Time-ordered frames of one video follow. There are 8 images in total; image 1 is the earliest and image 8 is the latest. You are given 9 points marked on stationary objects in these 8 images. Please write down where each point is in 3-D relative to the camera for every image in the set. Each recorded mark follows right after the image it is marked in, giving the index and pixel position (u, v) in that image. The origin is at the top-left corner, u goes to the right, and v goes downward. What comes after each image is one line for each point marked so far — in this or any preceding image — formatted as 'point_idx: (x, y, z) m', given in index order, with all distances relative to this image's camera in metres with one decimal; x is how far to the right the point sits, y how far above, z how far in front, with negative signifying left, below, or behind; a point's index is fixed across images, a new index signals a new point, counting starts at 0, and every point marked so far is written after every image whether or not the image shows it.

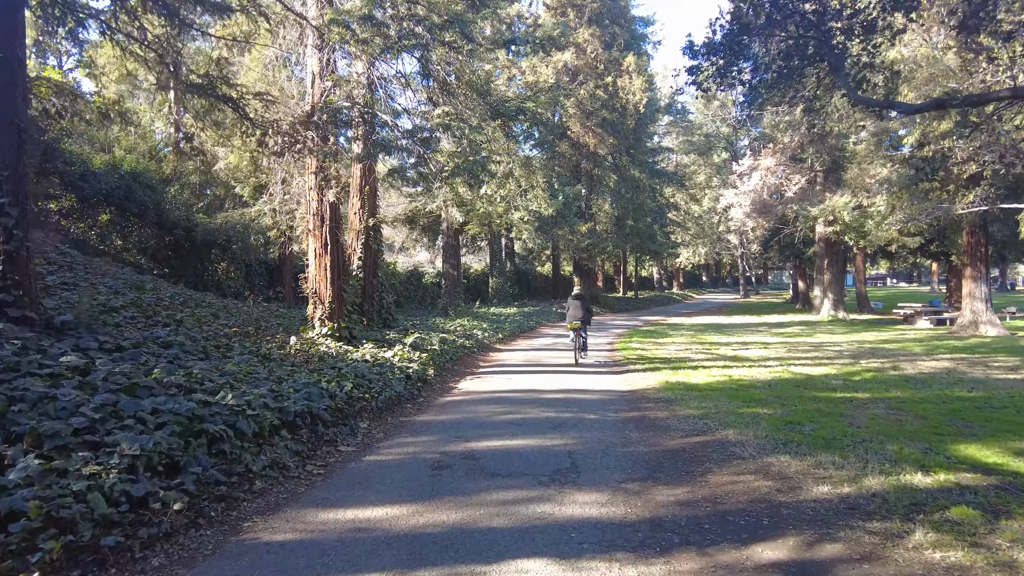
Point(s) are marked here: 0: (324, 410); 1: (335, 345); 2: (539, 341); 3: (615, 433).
0: (-1.8, -1.2, +6.3) m
1: (-2.6, -0.9, +9.7) m
2: (+0.7, -1.4, +18.1) m
3: (+1.1, -1.5, +6.8) m
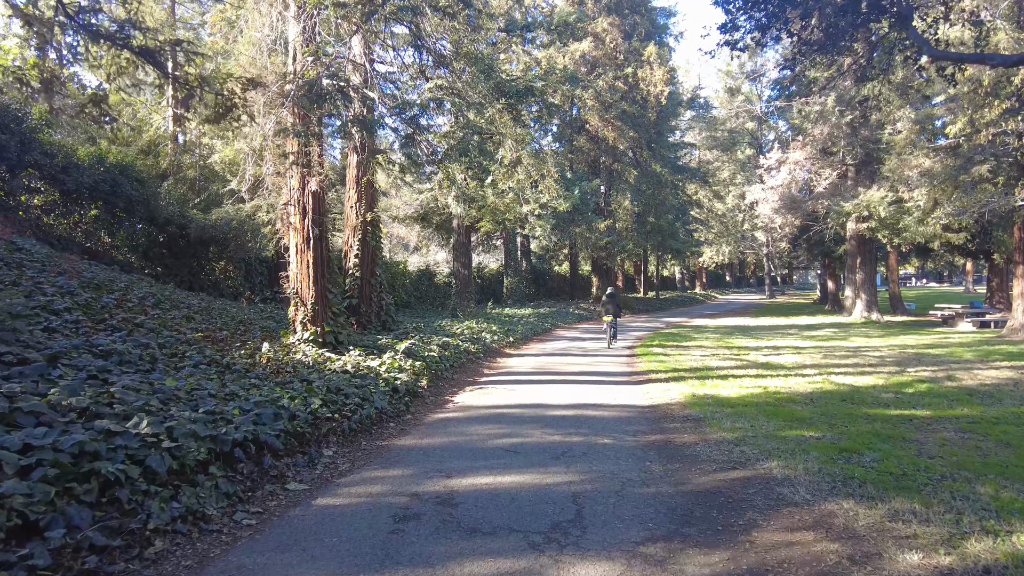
0: (-1.9, -1.2, +5.2) m
1: (-2.6, -0.9, +8.5) m
2: (+1.0, -1.4, +16.9) m
3: (+1.0, -1.5, +5.6) m
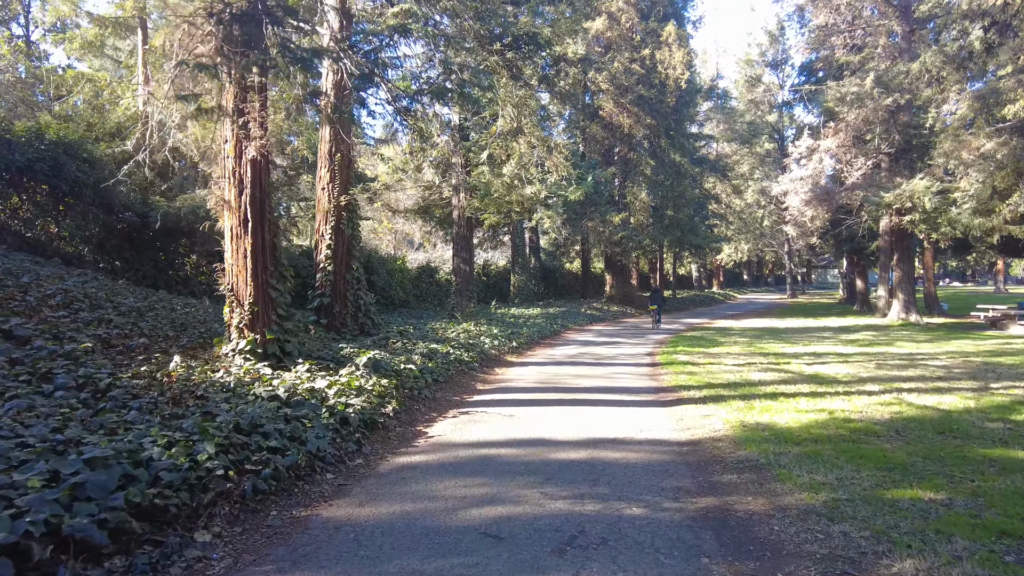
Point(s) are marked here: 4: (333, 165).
0: (-2.0, -1.1, +3.1) m
1: (-2.6, -0.8, +6.5) m
2: (+1.1, -1.4, +14.8) m
3: (+0.9, -1.5, +3.5) m
4: (-3.0, +2.1, +11.2) m
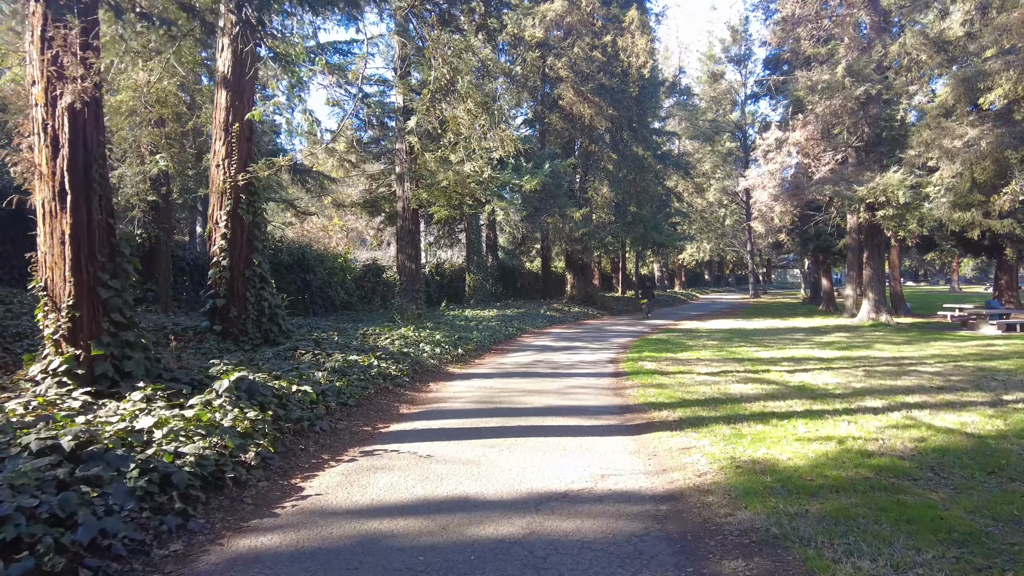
0: (-2.4, -1.1, +1.2) m
1: (-3.3, -0.8, +4.5) m
2: (0.0, -1.4, +13.0) m
3: (+0.4, -1.4, +1.7) m
4: (-3.9, +2.1, +9.2) m
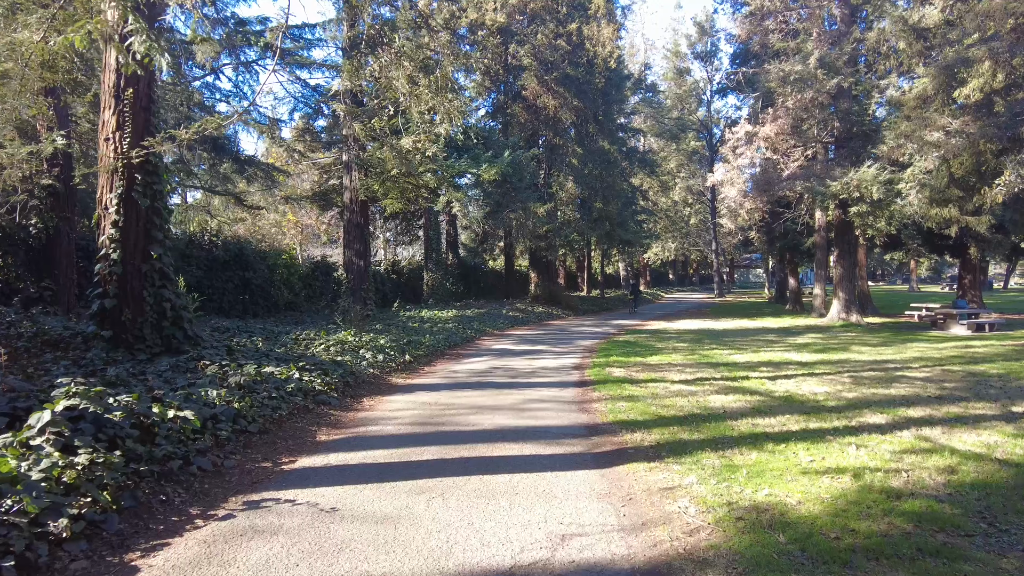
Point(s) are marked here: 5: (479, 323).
0: (-2.6, -1.1, -0.3) m
1: (-3.6, -0.8, +3.0) m
2: (-0.8, -1.3, +11.7) m
3: (+0.2, -1.4, +0.4) m
4: (-4.5, +2.1, +7.7) m
5: (-0.9, -1.0, +18.9) m
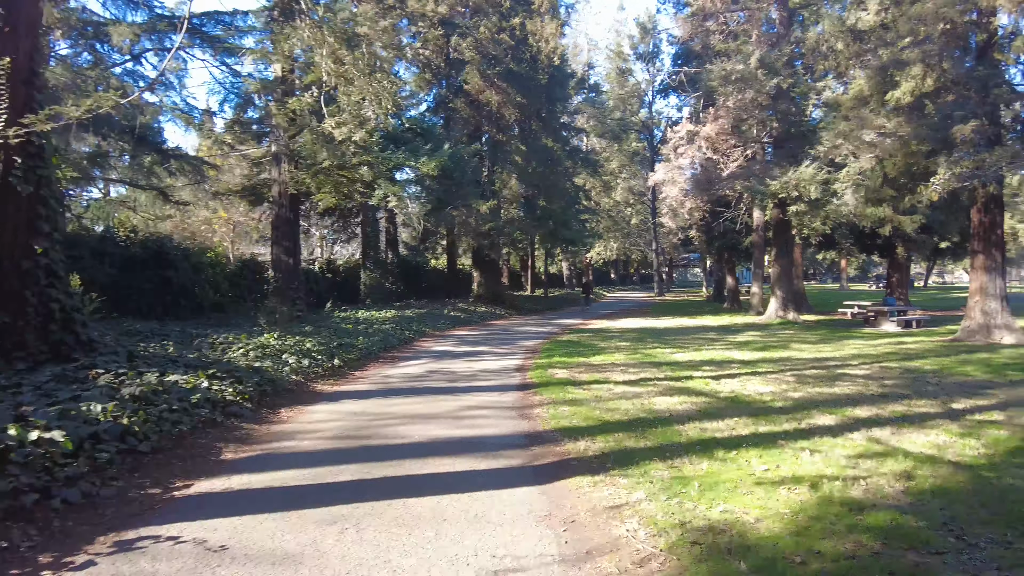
0: (-2.7, -1.1, -1.1) m
1: (-3.9, -0.8, +2.1) m
2: (-1.8, -1.3, +11.0) m
3: (+0.1, -1.4, -0.1) m
4: (-5.2, +2.1, +6.7) m
5: (-2.6, -1.0, +18.2) m
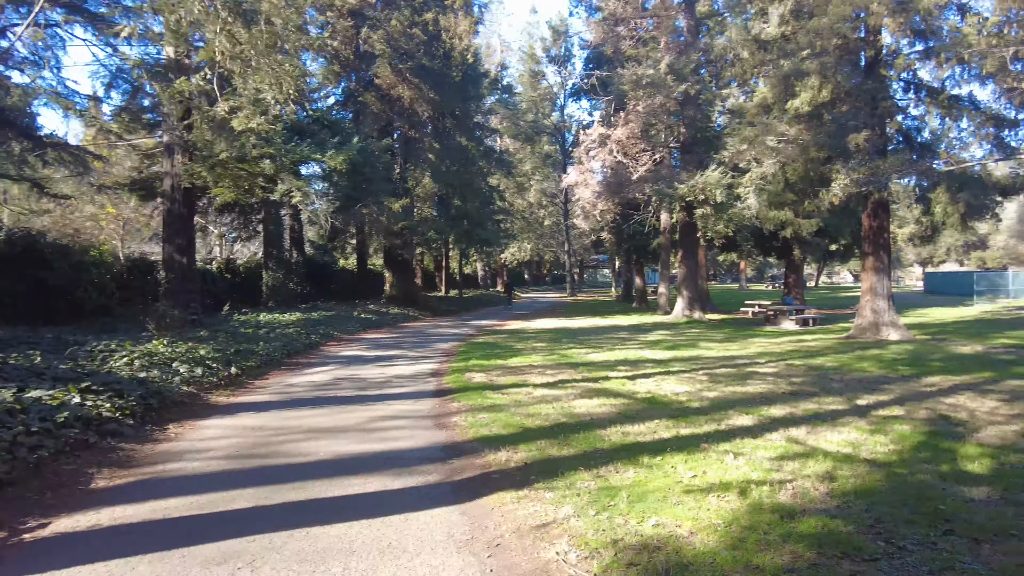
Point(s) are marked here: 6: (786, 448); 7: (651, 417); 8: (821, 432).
0: (-2.4, -1.1, -1.8) m
1: (-4.1, -0.8, +1.2) m
2: (-3.1, -1.3, +10.3) m
3: (+0.2, -1.4, -0.5) m
4: (-6.0, +2.1, +5.6) m
5: (-4.8, -1.0, +17.4) m
6: (+2.4, -1.4, +5.9) m
7: (+1.6, -1.4, +7.4) m
8: (+3.1, -1.5, +6.7) m
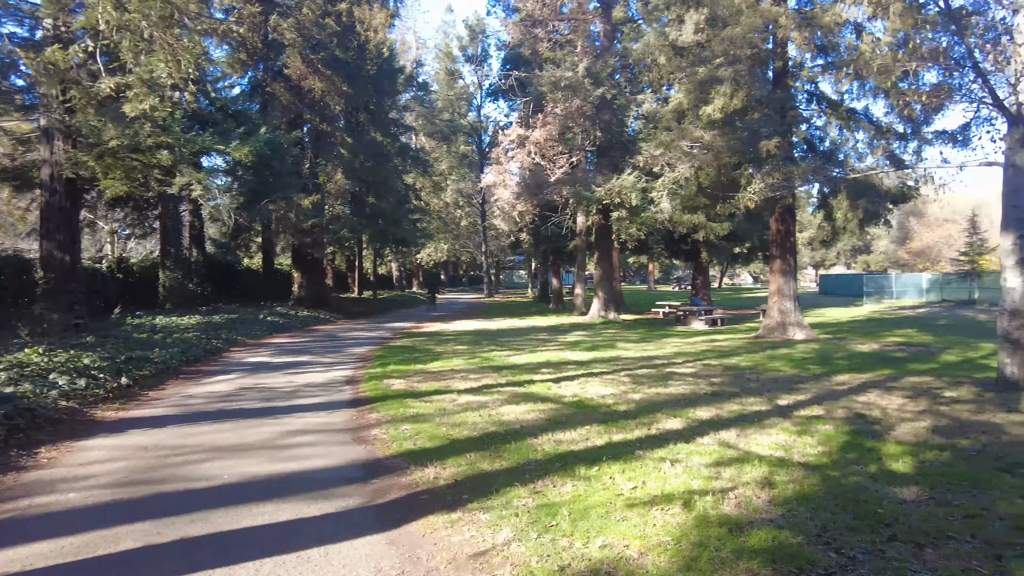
0: (-2.0, -1.1, -2.4) m
1: (-4.1, -0.8, +0.3) m
2: (-4.3, -1.4, +9.5) m
3: (+0.4, -1.4, -0.8) m
4: (-6.5, +2.1, +4.4) m
5: (-6.8, -1.0, +16.2) m
6: (+1.8, -1.4, +5.8) m
7: (+0.8, -1.5, +7.2) m
8: (+2.4, -1.5, +6.6) m
